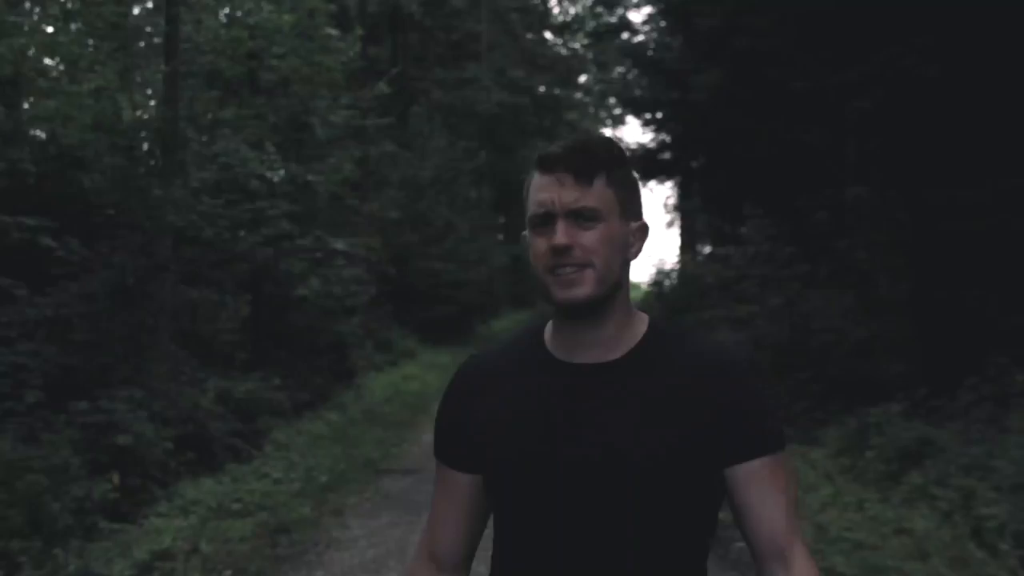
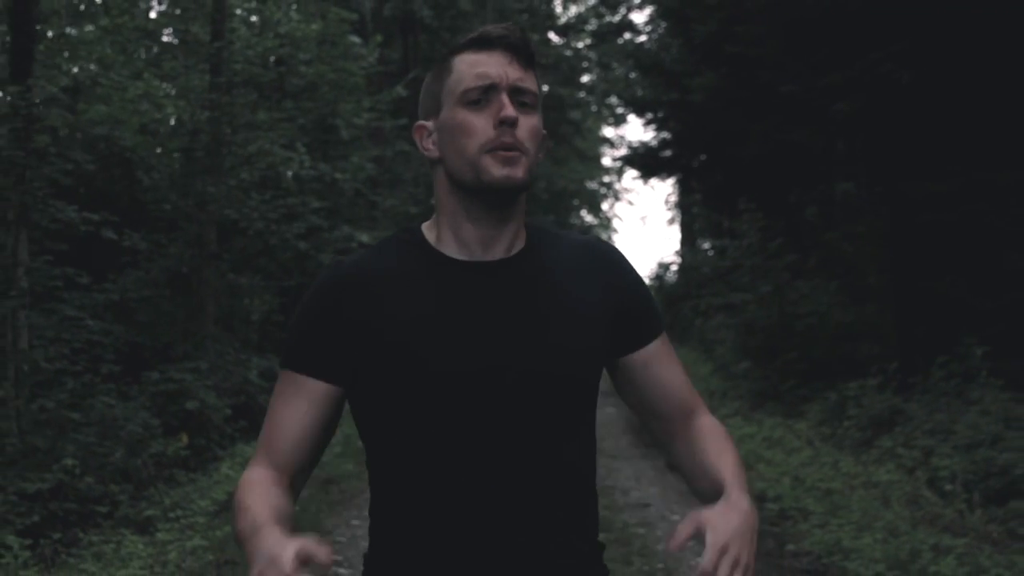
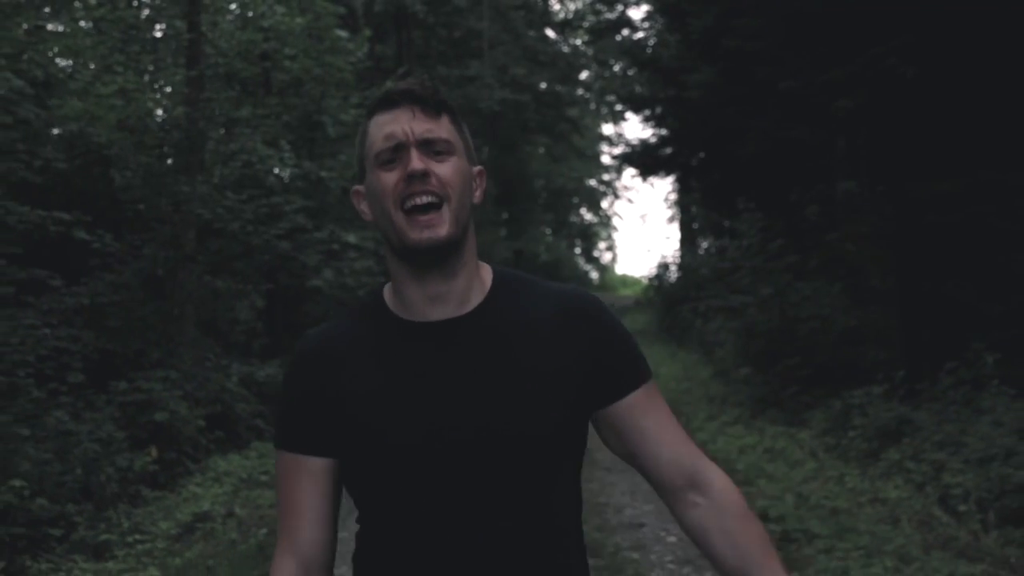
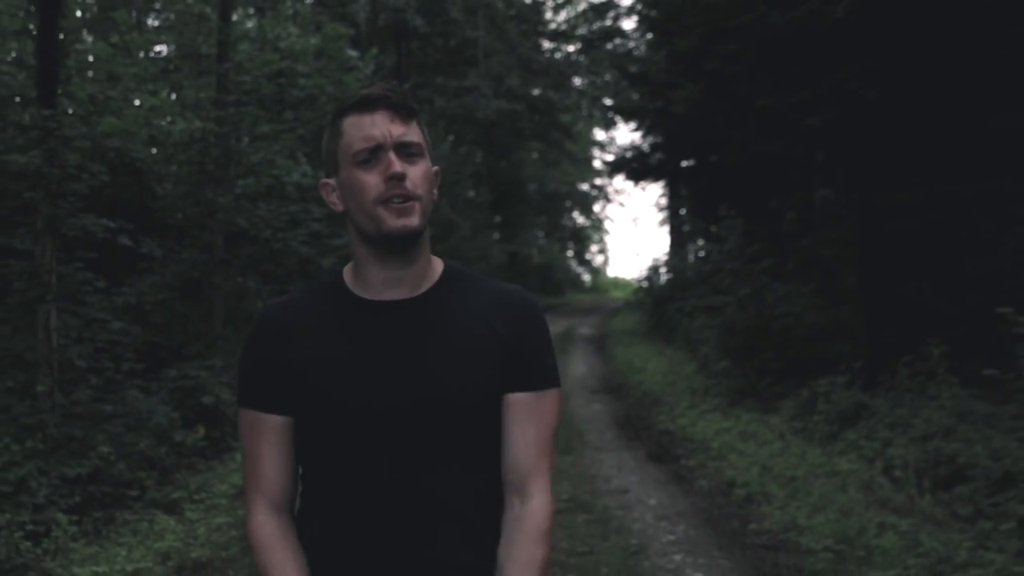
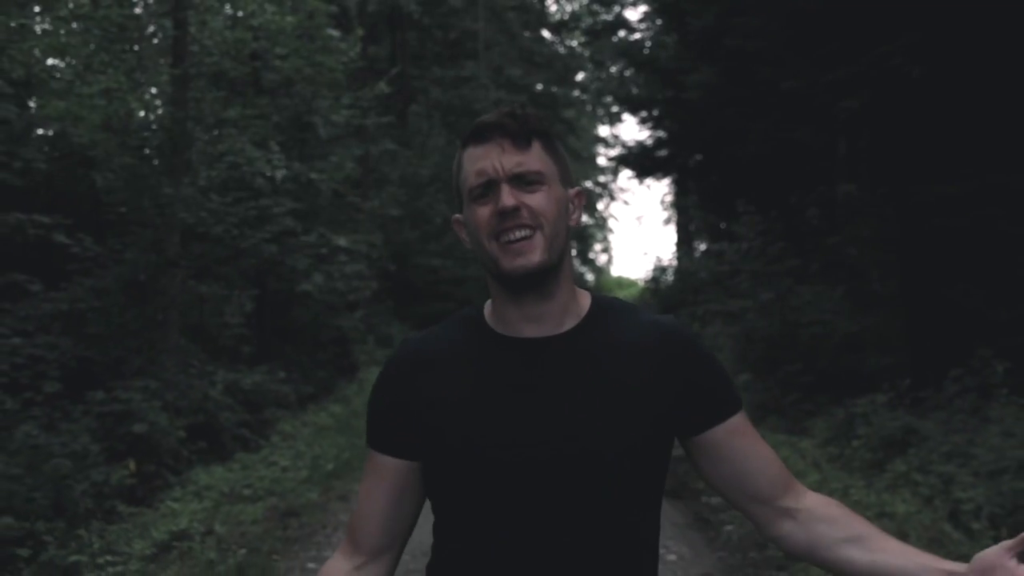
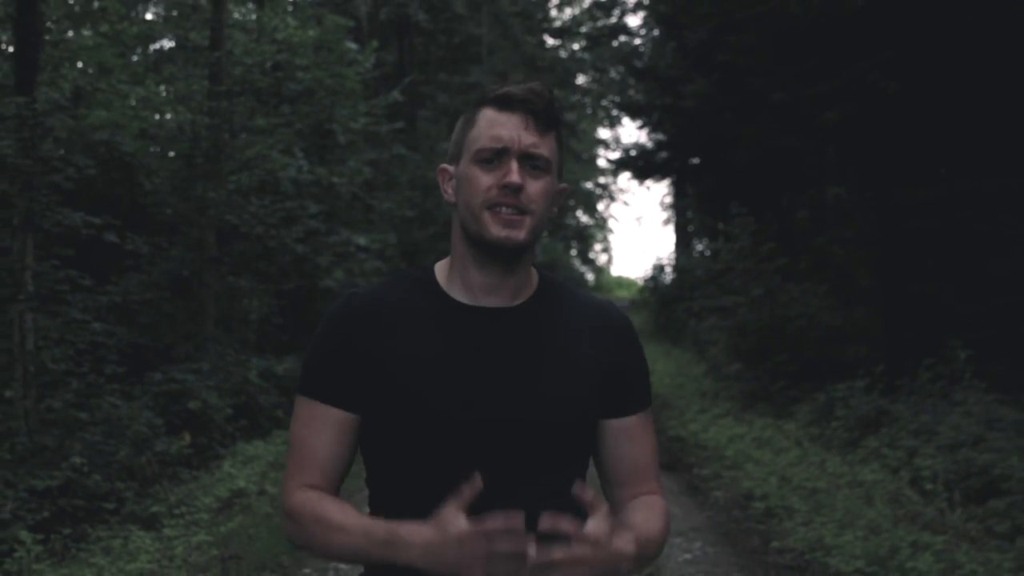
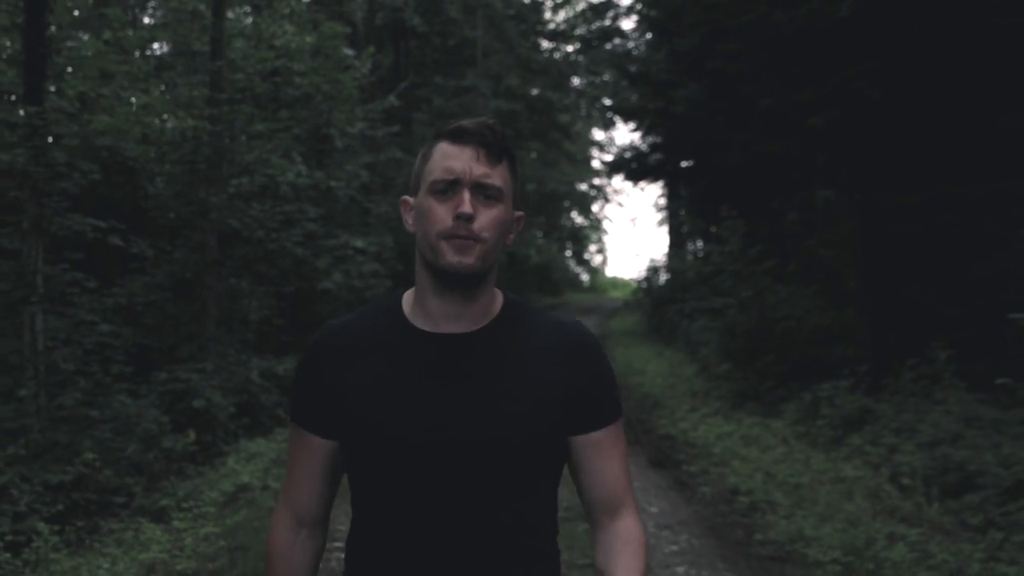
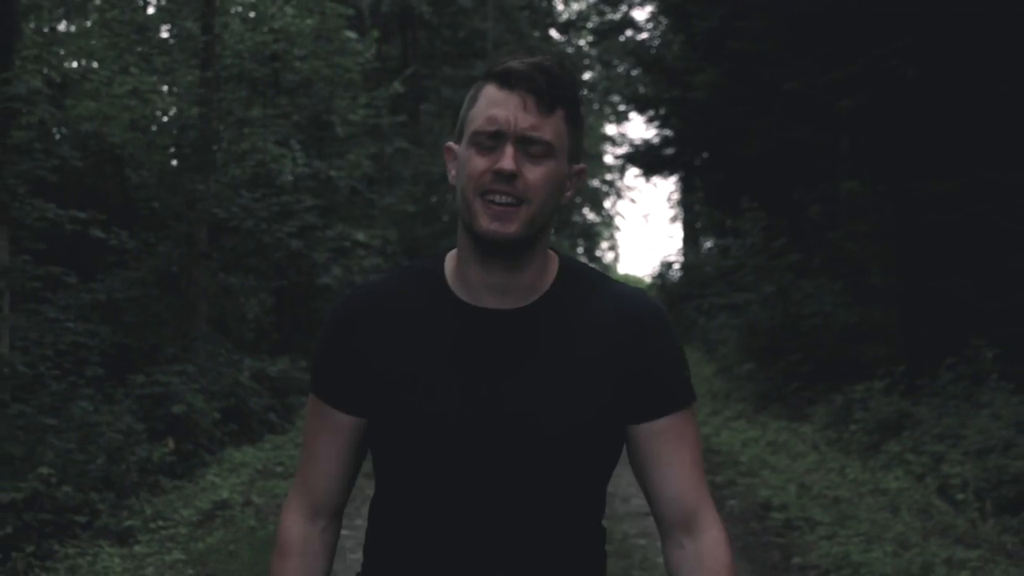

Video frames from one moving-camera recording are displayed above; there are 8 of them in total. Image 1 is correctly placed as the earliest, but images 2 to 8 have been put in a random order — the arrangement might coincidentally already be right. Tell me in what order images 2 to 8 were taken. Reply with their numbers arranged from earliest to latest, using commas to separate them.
5, 3, 8, 2, 6, 7, 4
